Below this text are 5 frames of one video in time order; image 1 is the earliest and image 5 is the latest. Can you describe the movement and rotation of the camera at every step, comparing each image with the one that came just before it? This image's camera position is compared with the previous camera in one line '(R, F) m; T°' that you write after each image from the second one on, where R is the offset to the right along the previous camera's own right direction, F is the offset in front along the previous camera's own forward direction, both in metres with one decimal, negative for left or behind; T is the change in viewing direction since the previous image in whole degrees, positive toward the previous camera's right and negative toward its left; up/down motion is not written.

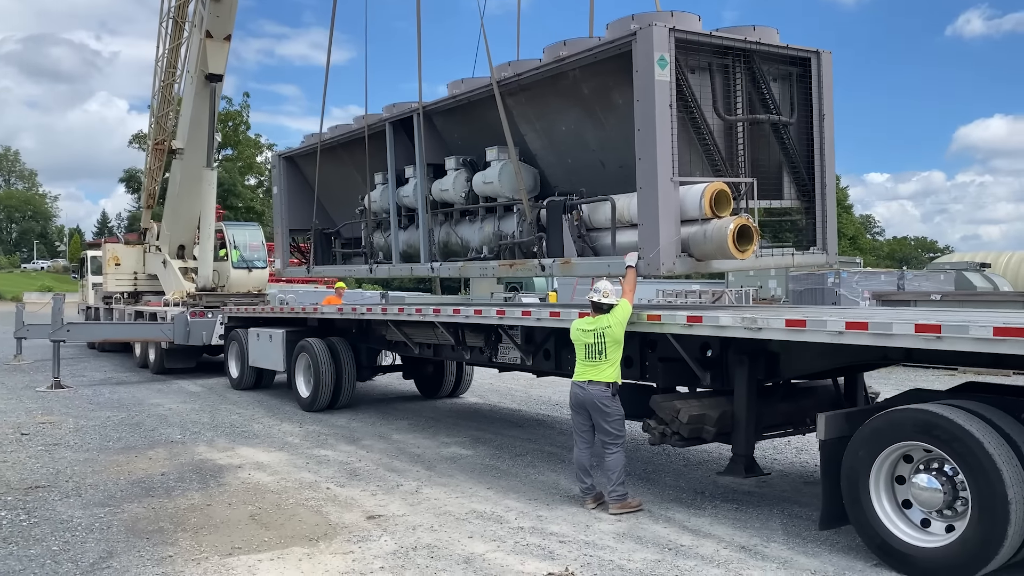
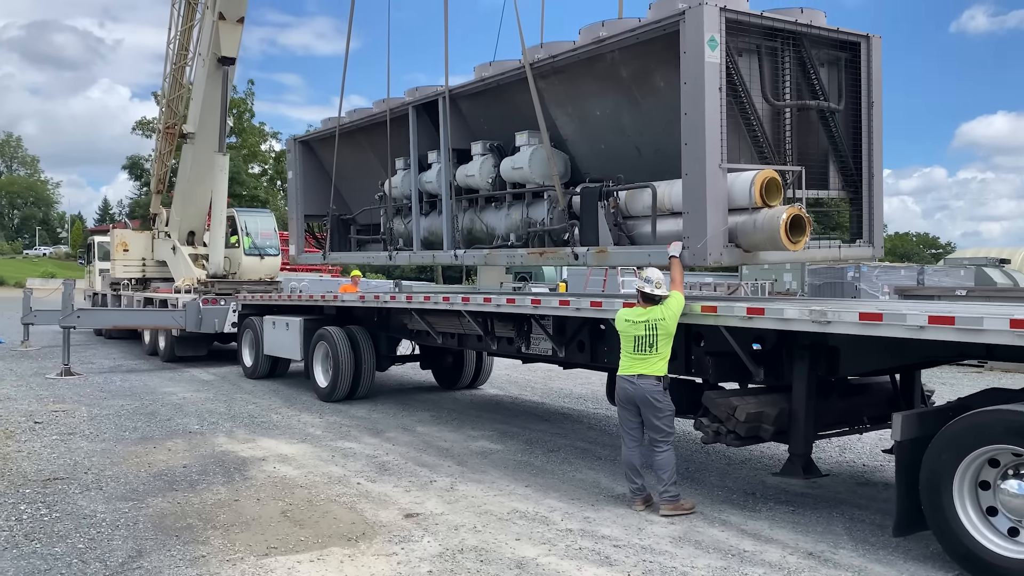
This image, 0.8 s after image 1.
(-0.3, +0.3) m; 0°
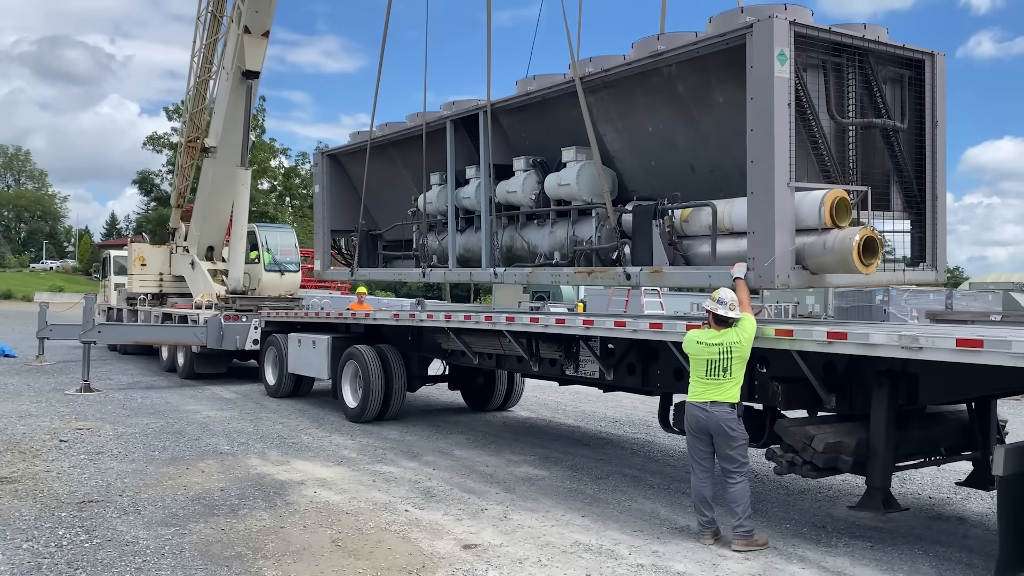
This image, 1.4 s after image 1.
(-0.4, +0.2) m; 0°
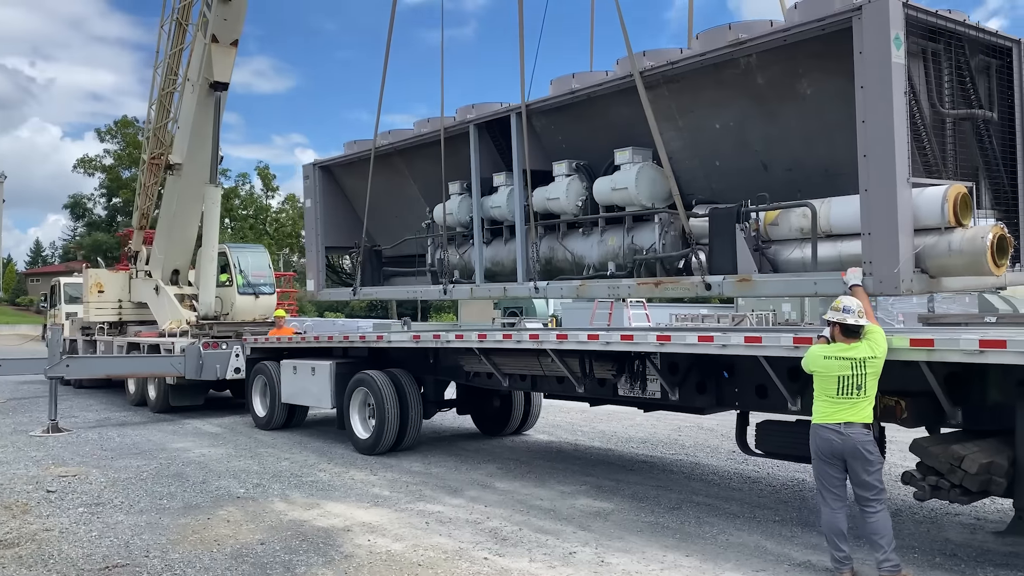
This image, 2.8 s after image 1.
(-0.9, +0.7) m; +4°
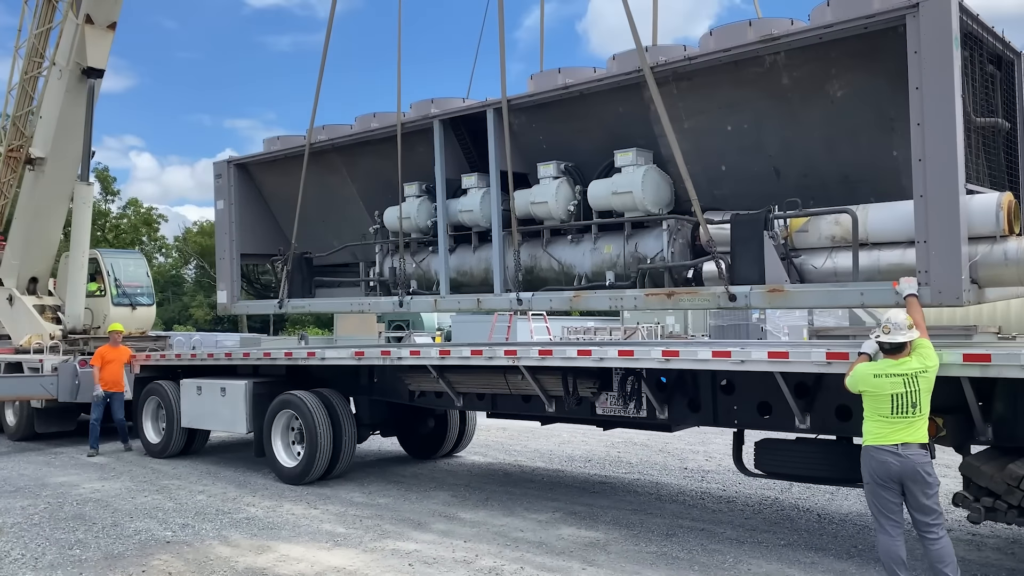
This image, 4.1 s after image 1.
(-1.0, +0.7) m; +10°
